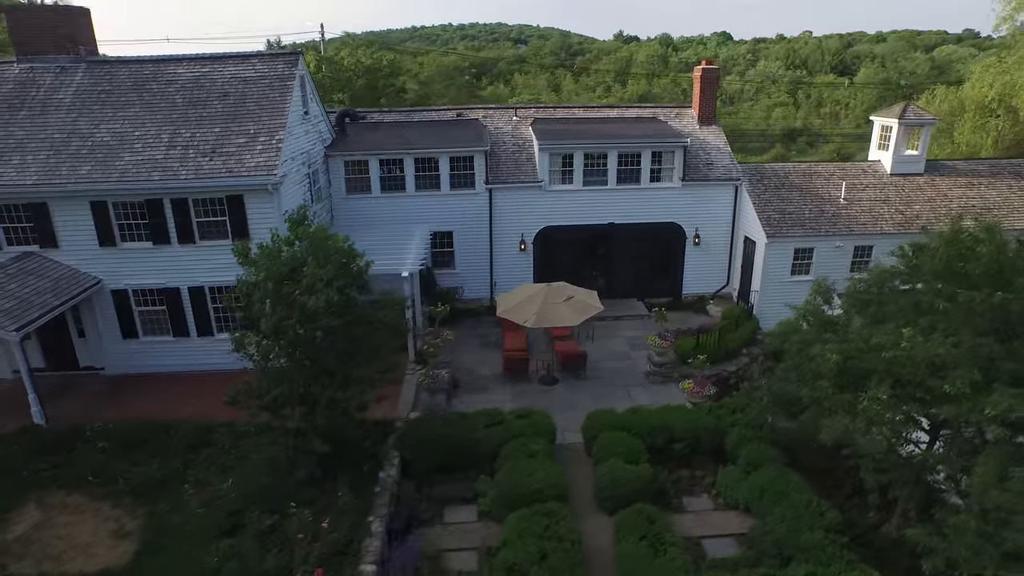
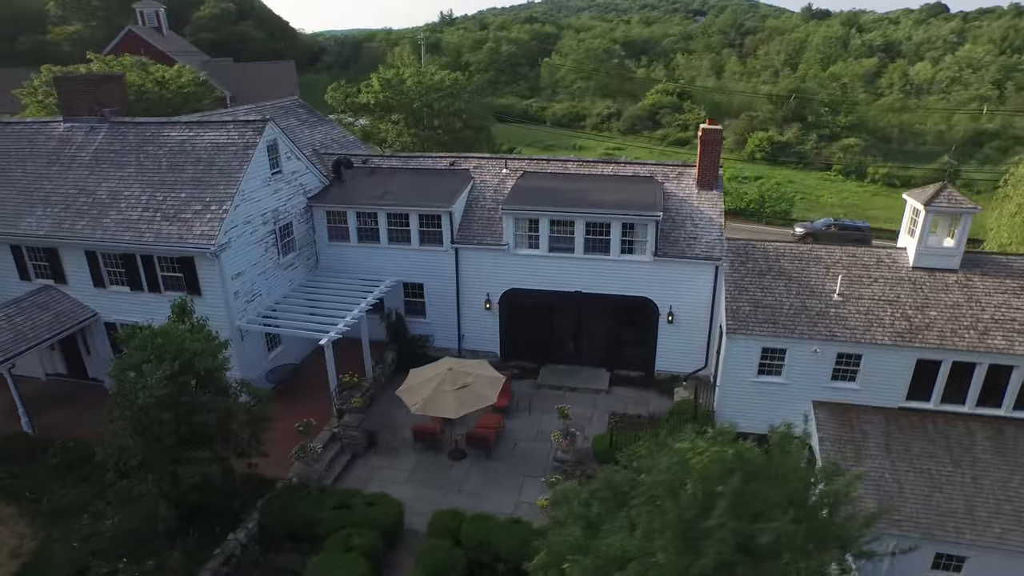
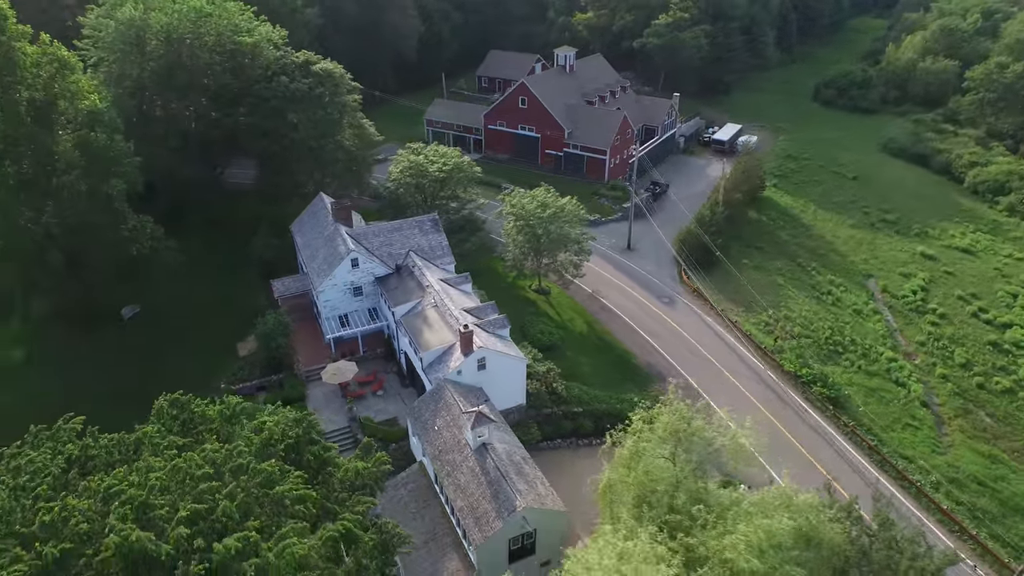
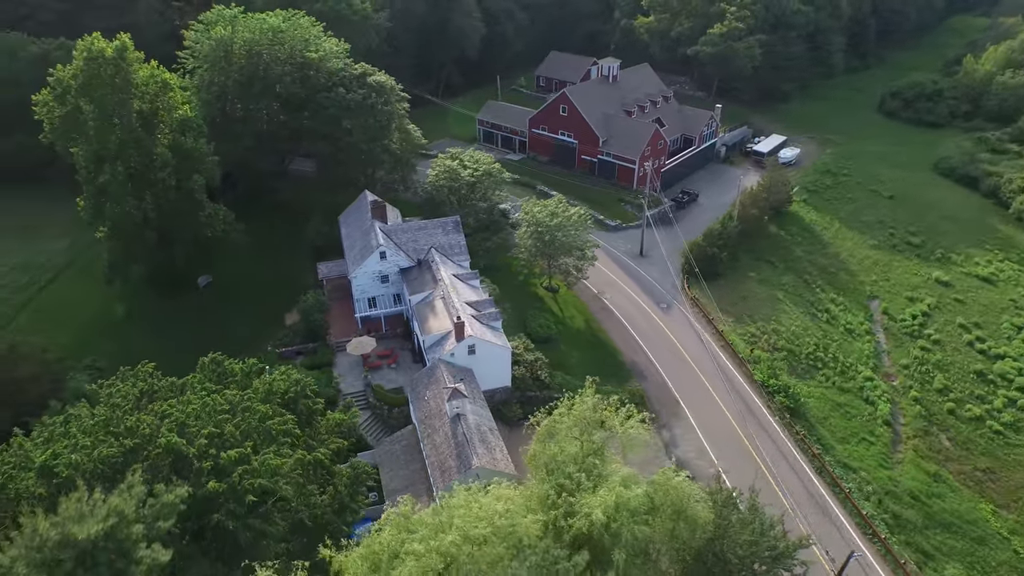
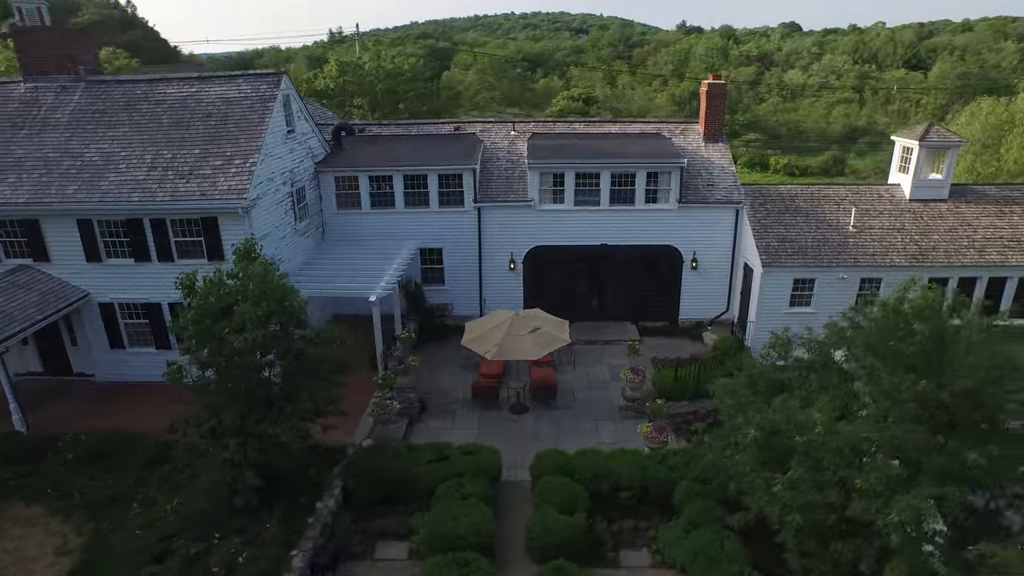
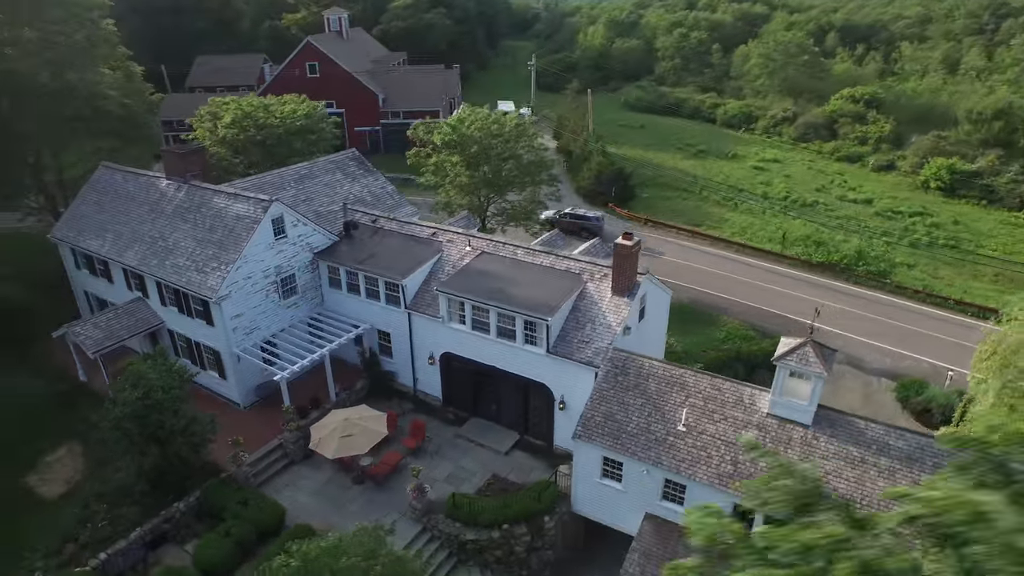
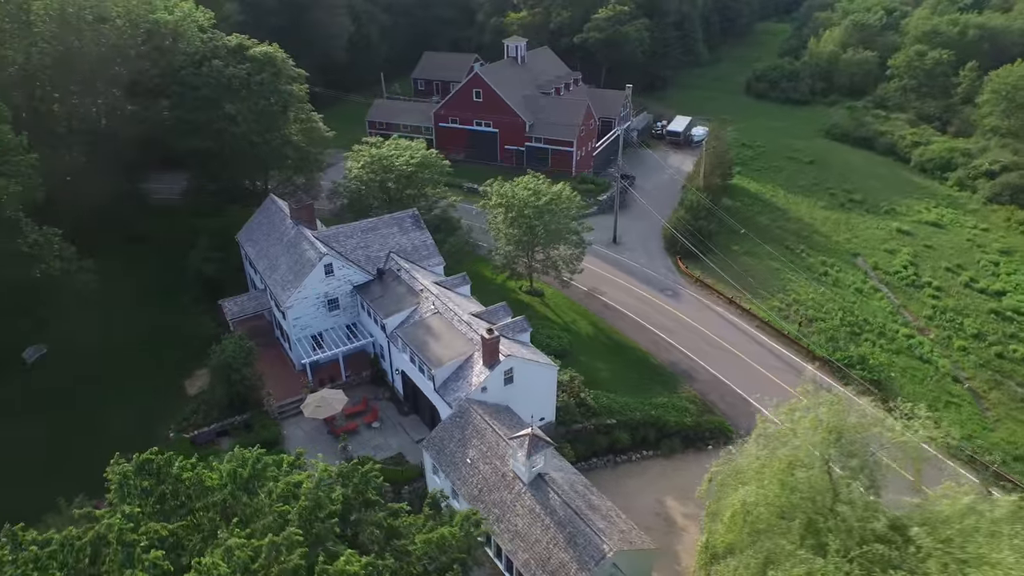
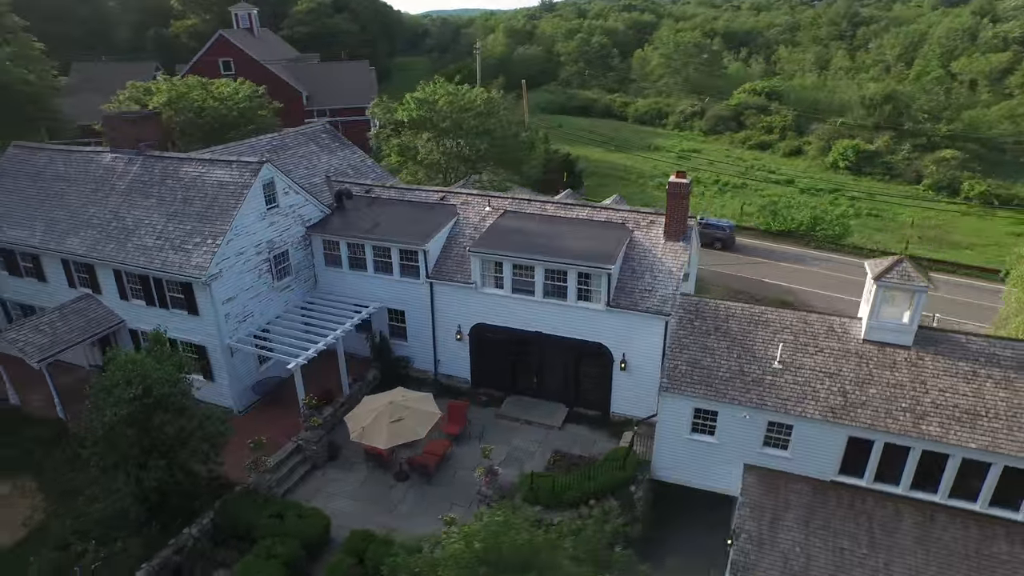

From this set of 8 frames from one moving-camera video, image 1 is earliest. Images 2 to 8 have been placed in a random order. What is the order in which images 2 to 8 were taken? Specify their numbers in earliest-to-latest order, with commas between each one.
5, 2, 8, 6, 7, 3, 4
